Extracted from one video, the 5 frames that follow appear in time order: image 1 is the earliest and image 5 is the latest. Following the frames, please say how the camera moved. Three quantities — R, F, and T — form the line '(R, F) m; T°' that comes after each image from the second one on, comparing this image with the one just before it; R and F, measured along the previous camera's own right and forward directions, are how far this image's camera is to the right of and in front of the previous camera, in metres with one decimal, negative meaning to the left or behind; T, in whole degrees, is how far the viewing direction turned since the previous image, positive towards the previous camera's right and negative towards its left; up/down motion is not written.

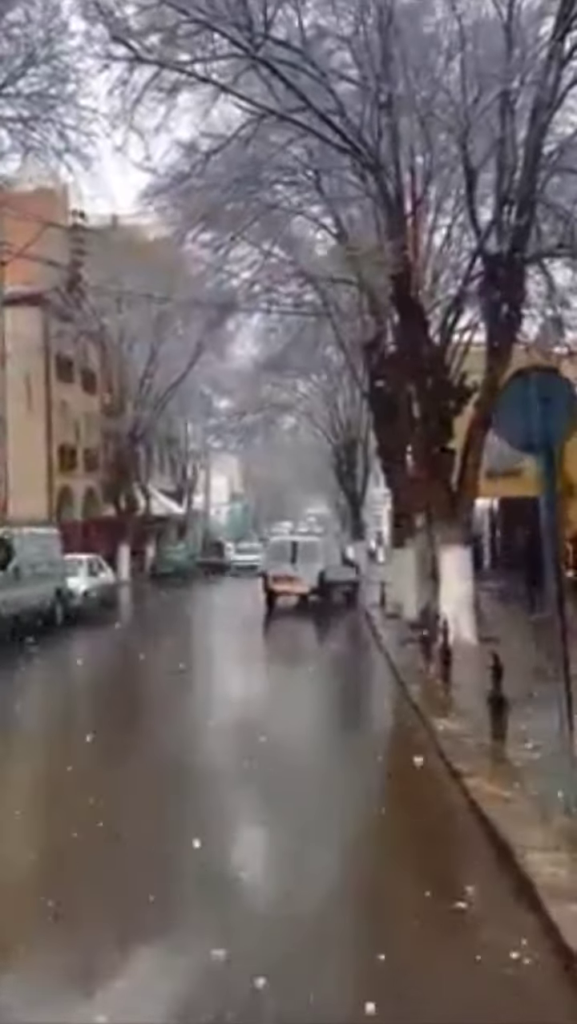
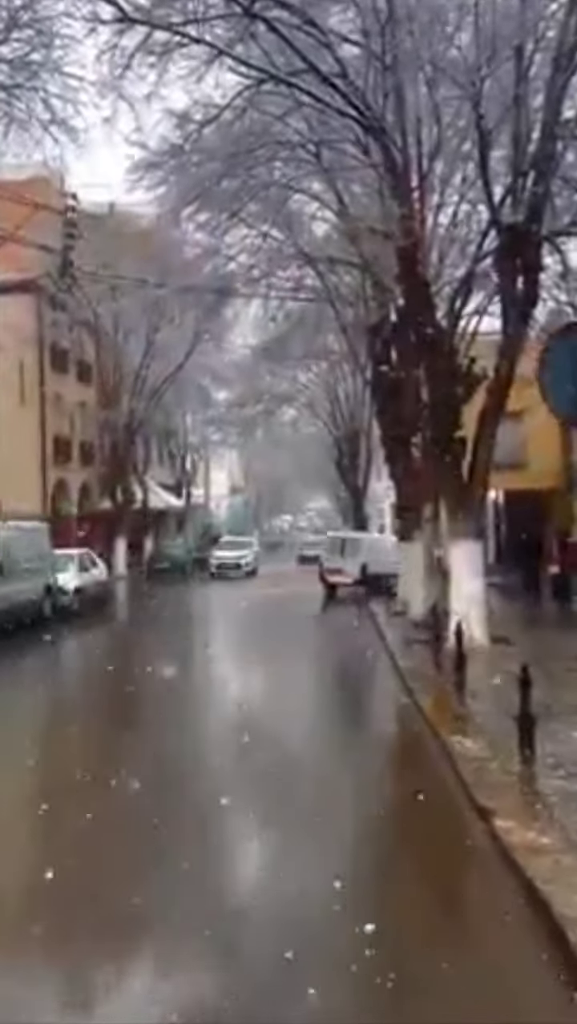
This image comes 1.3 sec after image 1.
(0.0, +1.2) m; 0°
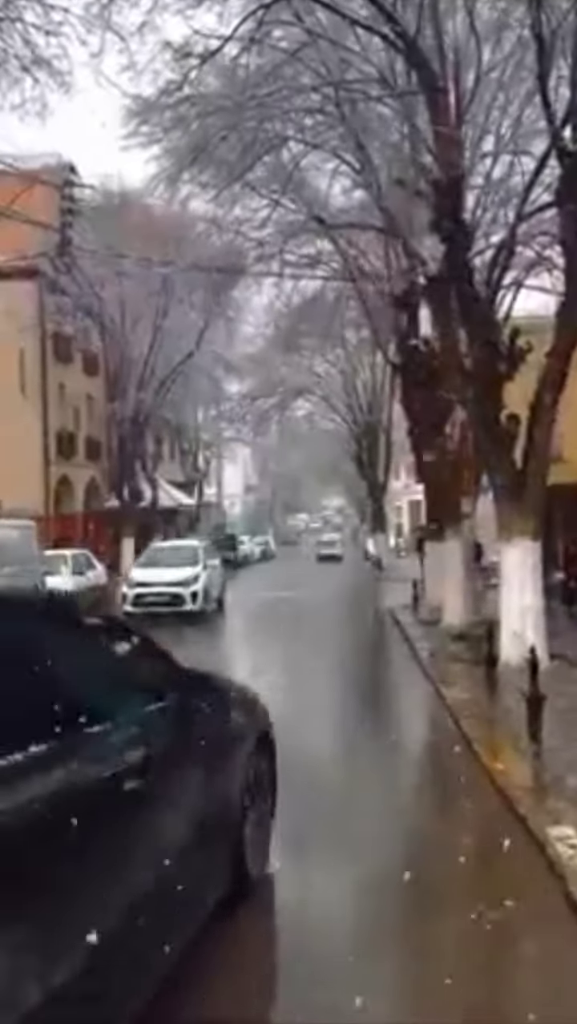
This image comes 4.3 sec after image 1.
(0.0, +2.7) m; -1°
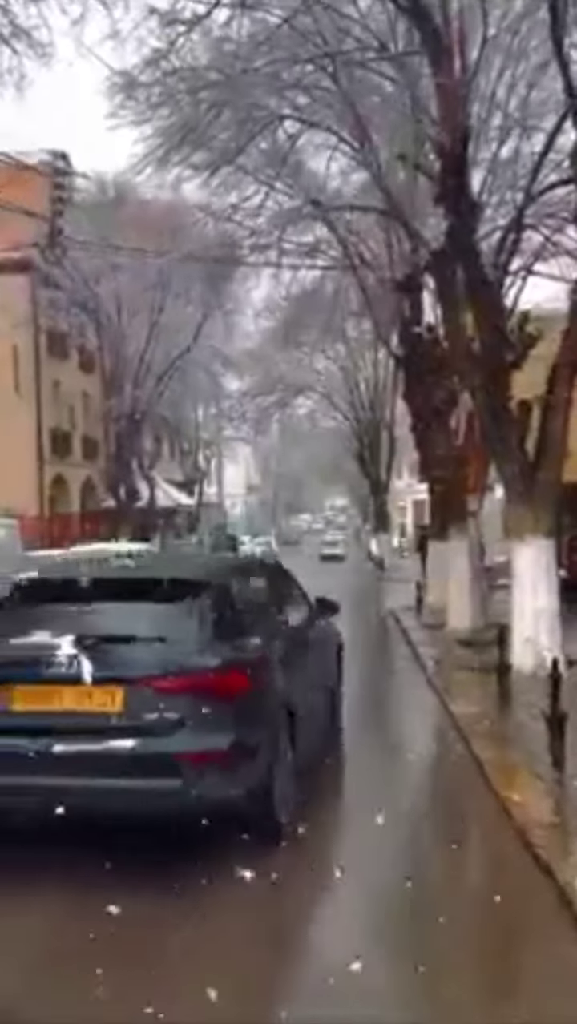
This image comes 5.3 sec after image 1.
(+0.1, +1.1) m; 0°
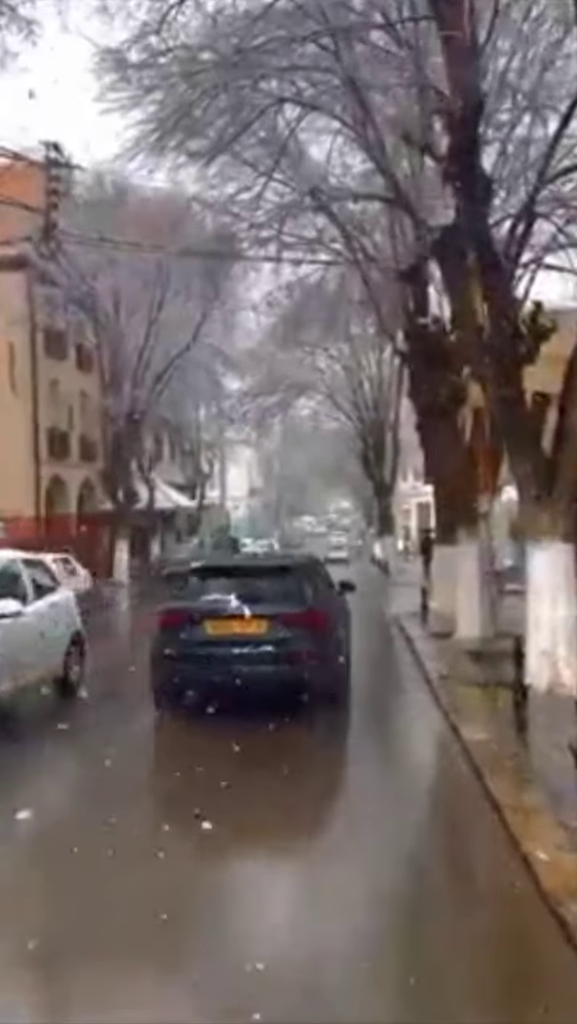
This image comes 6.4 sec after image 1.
(+0.1, +1.0) m; 0°
